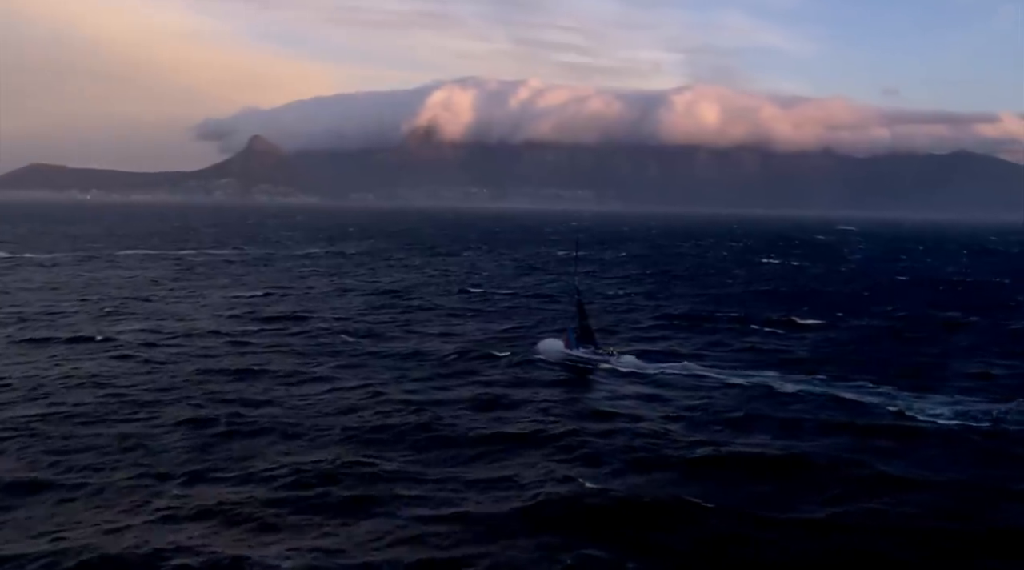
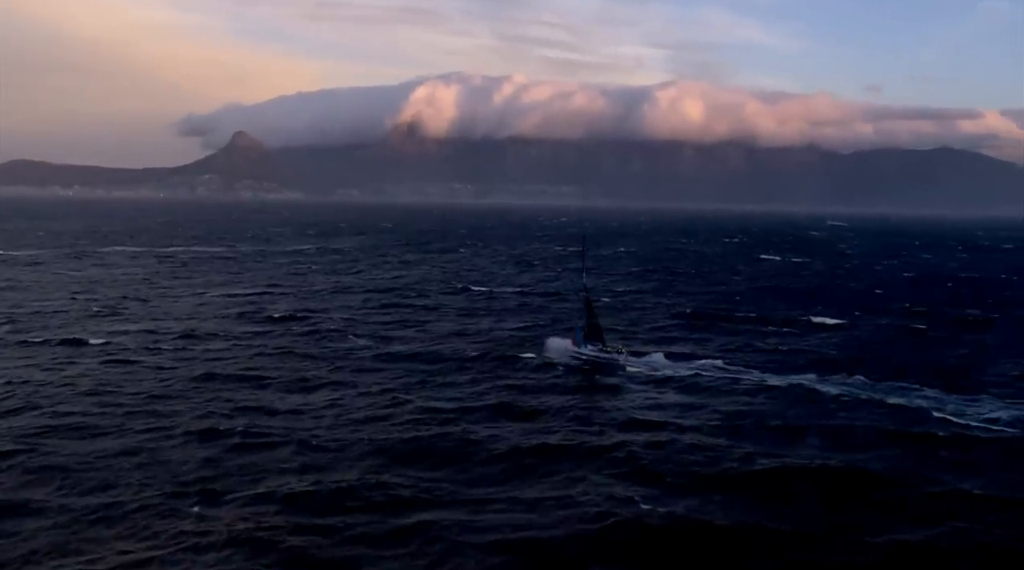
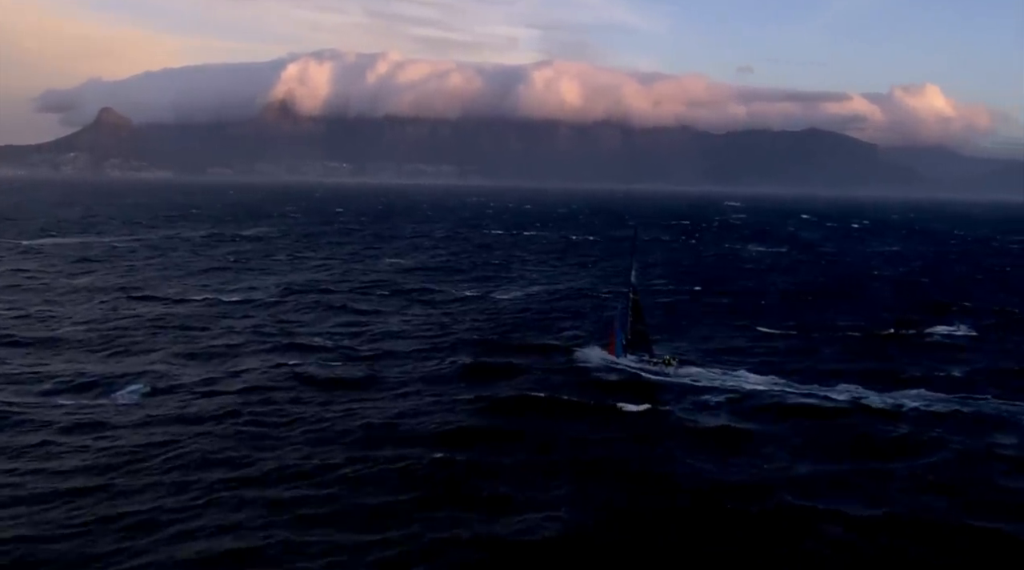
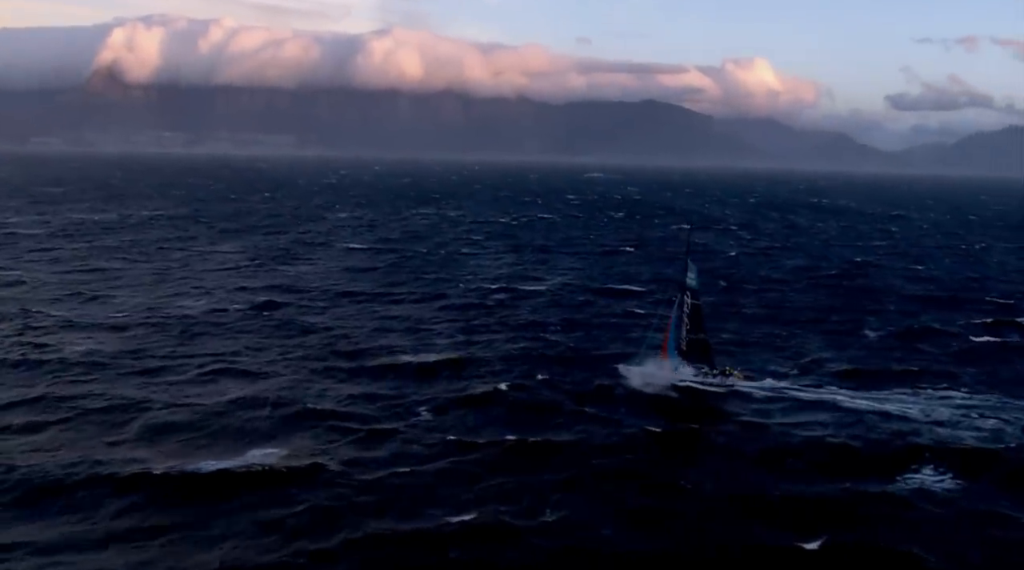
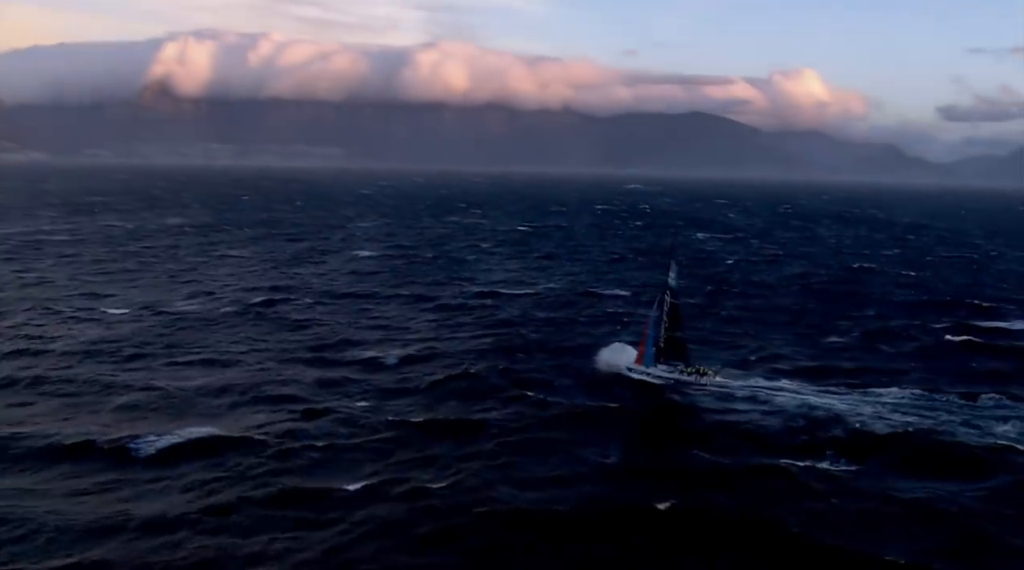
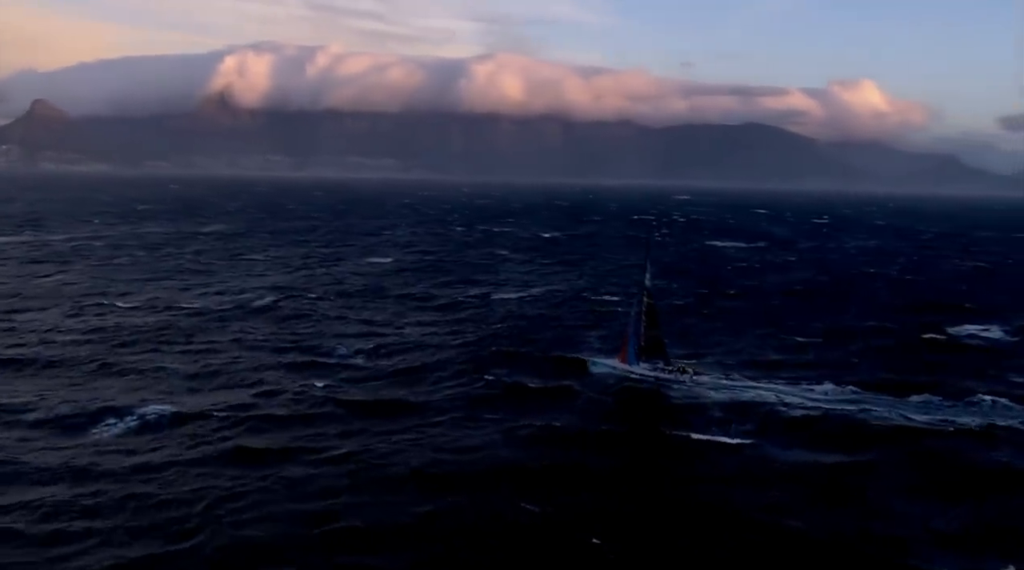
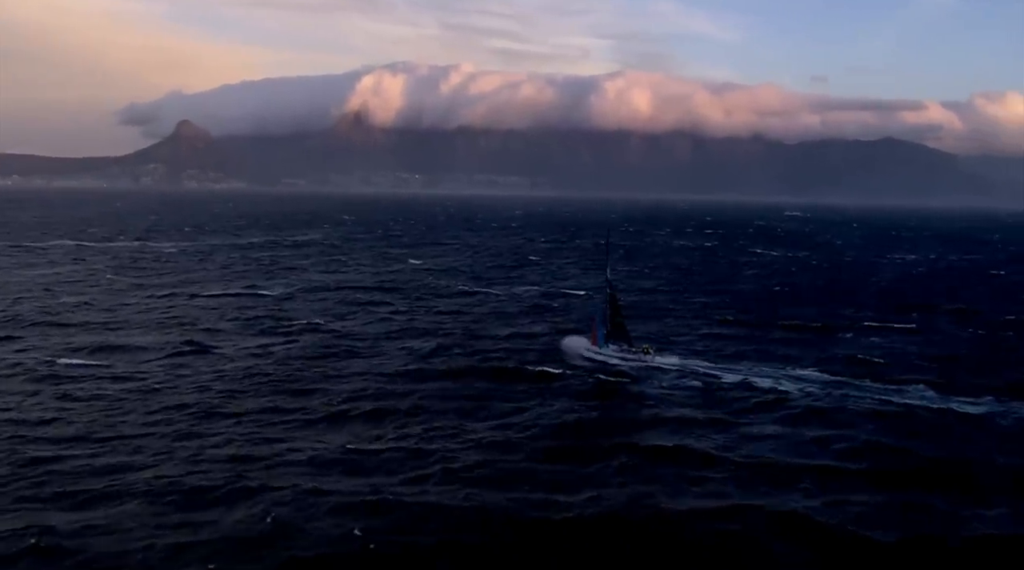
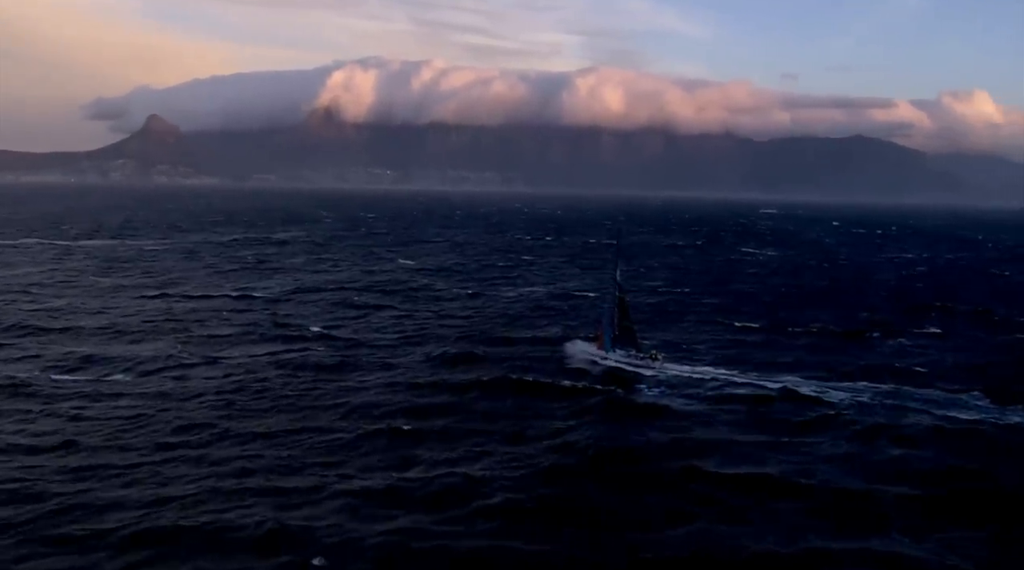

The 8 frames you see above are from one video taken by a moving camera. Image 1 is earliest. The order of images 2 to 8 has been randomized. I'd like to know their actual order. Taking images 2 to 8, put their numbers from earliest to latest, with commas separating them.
2, 7, 8, 3, 6, 5, 4
